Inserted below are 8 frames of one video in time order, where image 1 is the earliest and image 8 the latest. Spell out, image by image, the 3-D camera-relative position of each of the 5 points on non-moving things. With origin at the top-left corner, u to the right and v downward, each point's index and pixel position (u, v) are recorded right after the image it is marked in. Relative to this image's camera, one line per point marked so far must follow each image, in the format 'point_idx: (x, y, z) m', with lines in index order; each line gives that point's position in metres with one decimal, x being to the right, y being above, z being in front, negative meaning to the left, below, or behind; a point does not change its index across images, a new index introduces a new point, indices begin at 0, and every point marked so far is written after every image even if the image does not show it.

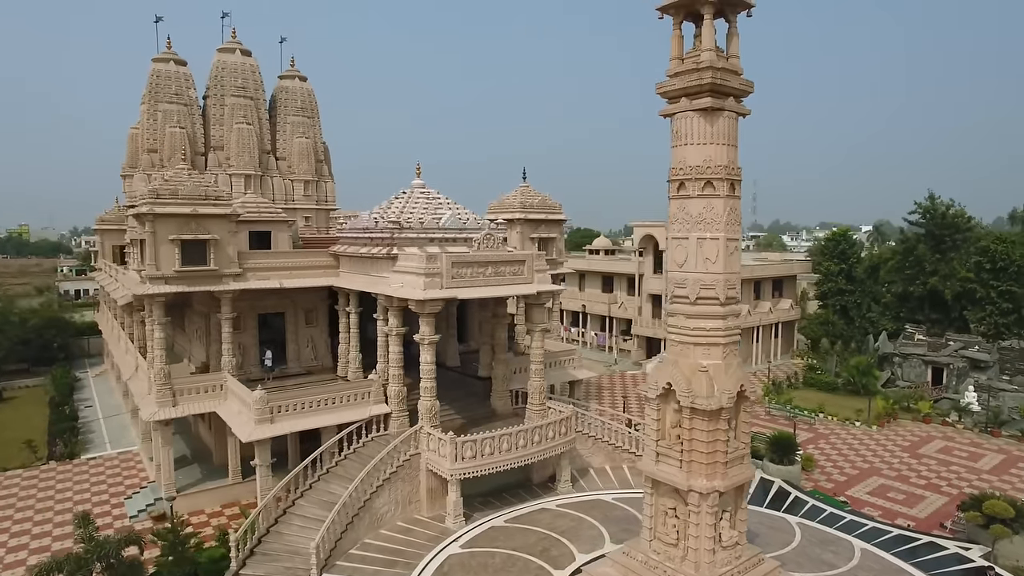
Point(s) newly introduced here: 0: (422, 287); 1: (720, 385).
0: (-2.0, 0.0, +14.2) m
1: (+3.3, -1.5, +10.0) m
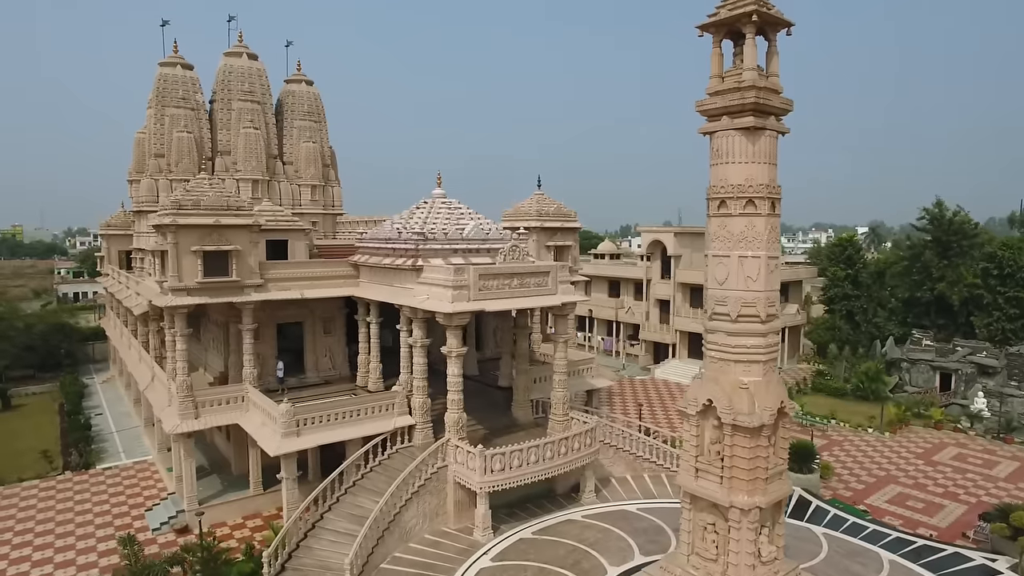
0: (-1.4, -0.3, +14.2) m
1: (+4.0, -1.8, +10.1) m
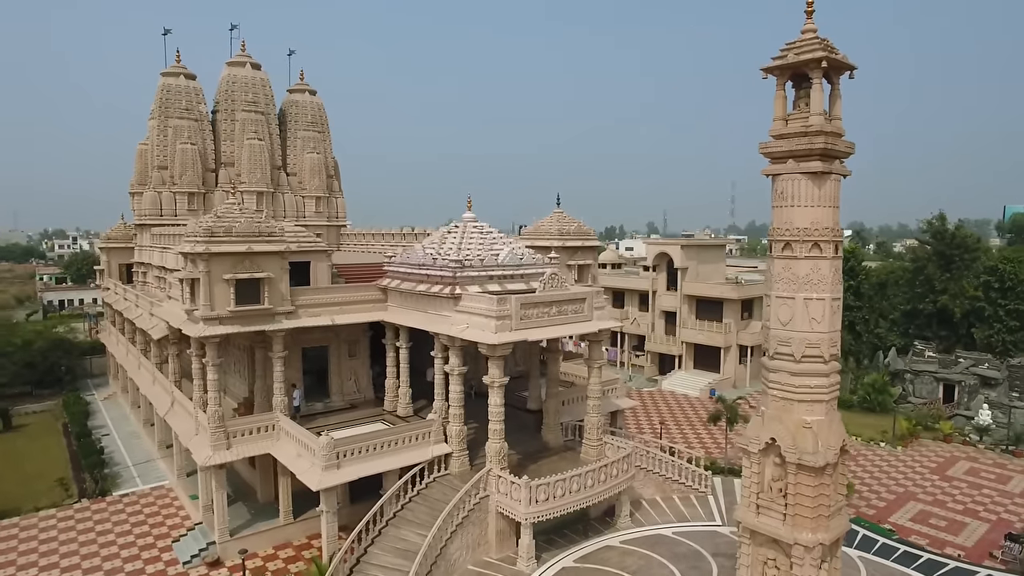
0: (-0.4, -0.9, +14.2) m
1: (+5.1, -2.5, +10.2) m
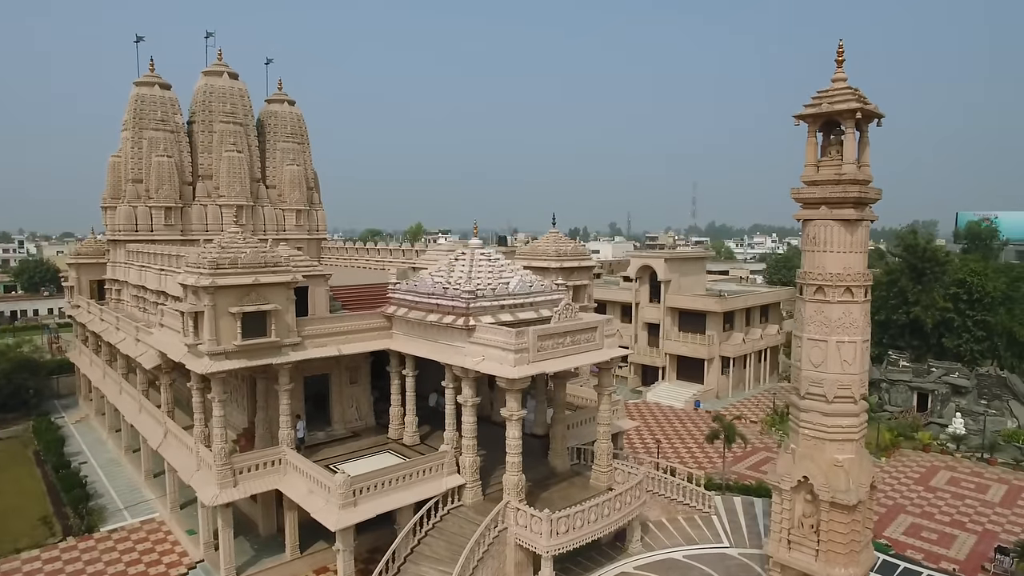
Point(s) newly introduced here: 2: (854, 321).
0: (0.0, -1.7, +14.1) m
1: (+5.7, -3.2, +10.5) m
2: (+5.6, -0.5, +10.4) m
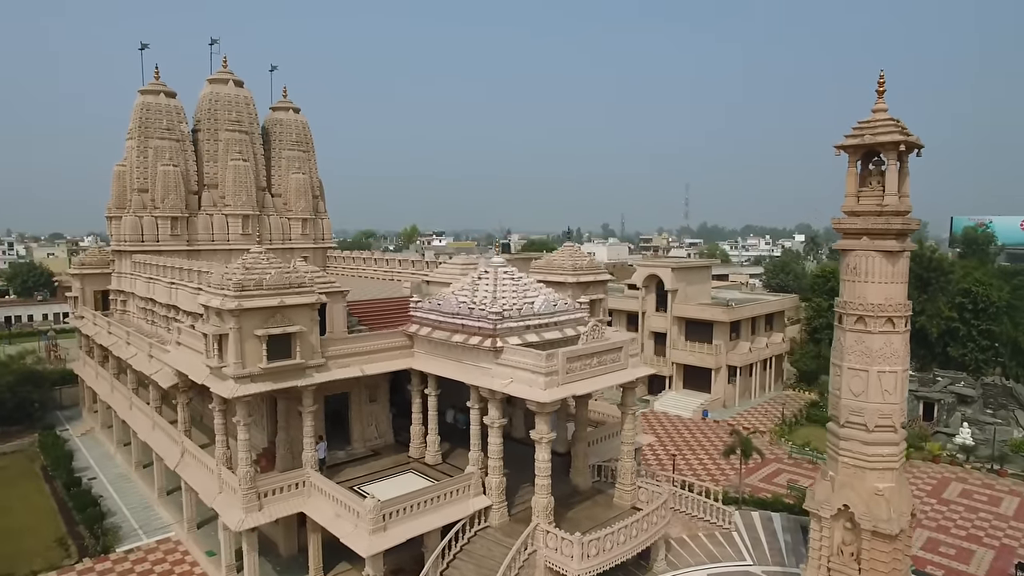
0: (+0.7, -2.2, +14.1) m
1: (+6.4, -3.7, +10.5) m
2: (+6.3, -1.1, +10.5) m
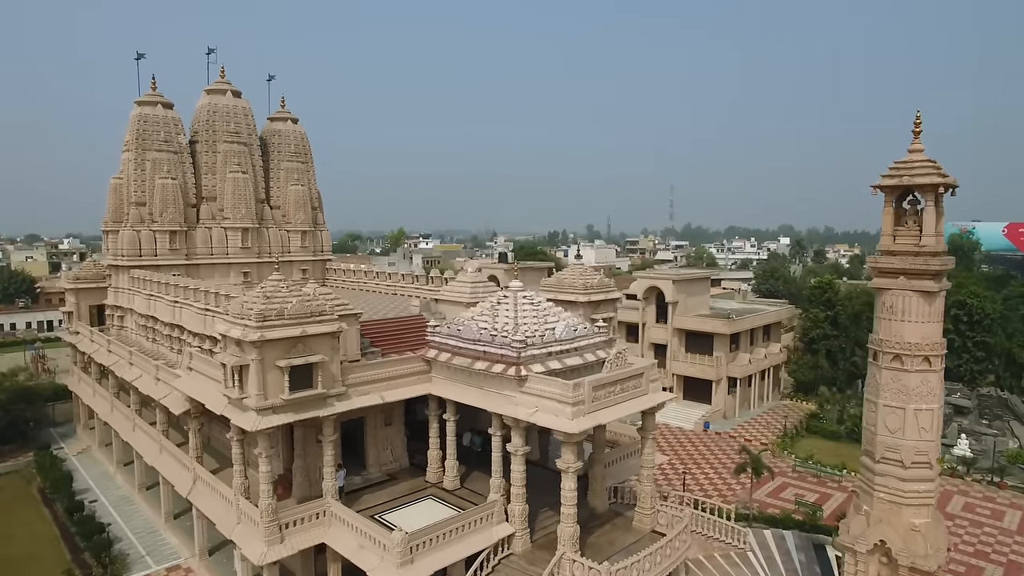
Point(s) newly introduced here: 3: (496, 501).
0: (+1.3, -2.8, +14.1) m
1: (+7.1, -4.4, +10.7) m
2: (+7.0, -1.7, +10.6) m
3: (-0.4, -5.2, +15.5) m
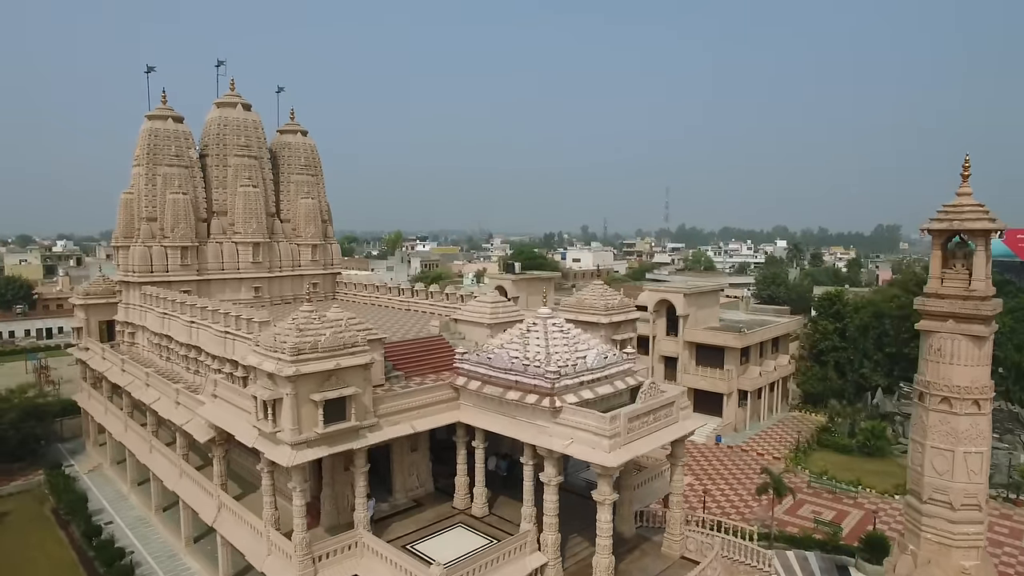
0: (+2.1, -3.6, +14.1) m
1: (+8.0, -5.1, +10.7) m
2: (+7.9, -2.4, +10.7) m
3: (+0.4, -6.0, +15.5) m
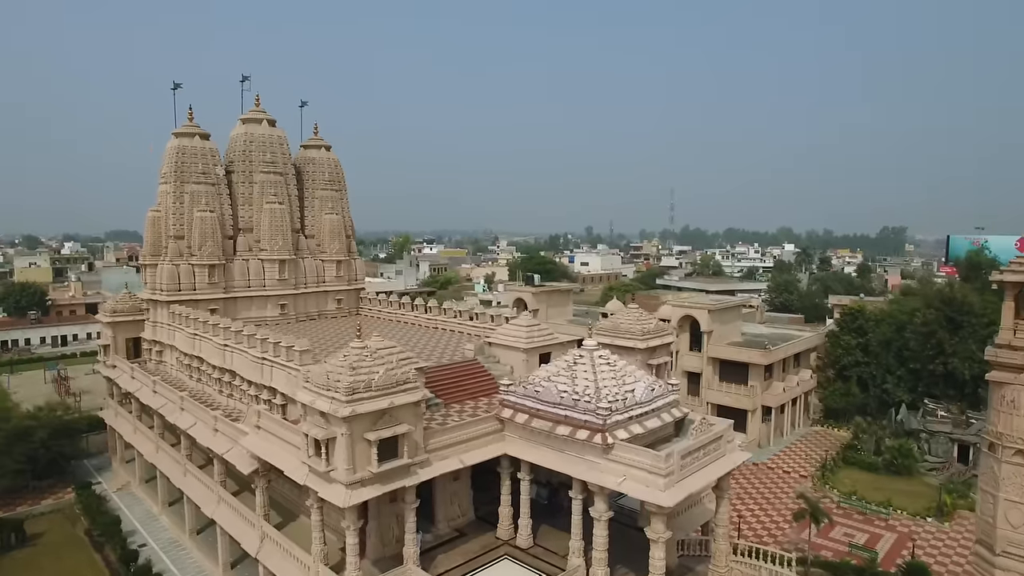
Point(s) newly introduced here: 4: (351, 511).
0: (+3.3, -4.4, +14.0) m
1: (+9.2, -6.0, +10.7) m
2: (+9.1, -3.3, +10.6) m
3: (+1.6, -6.8, +15.4) m
4: (-3.8, -5.1, +14.6) m
